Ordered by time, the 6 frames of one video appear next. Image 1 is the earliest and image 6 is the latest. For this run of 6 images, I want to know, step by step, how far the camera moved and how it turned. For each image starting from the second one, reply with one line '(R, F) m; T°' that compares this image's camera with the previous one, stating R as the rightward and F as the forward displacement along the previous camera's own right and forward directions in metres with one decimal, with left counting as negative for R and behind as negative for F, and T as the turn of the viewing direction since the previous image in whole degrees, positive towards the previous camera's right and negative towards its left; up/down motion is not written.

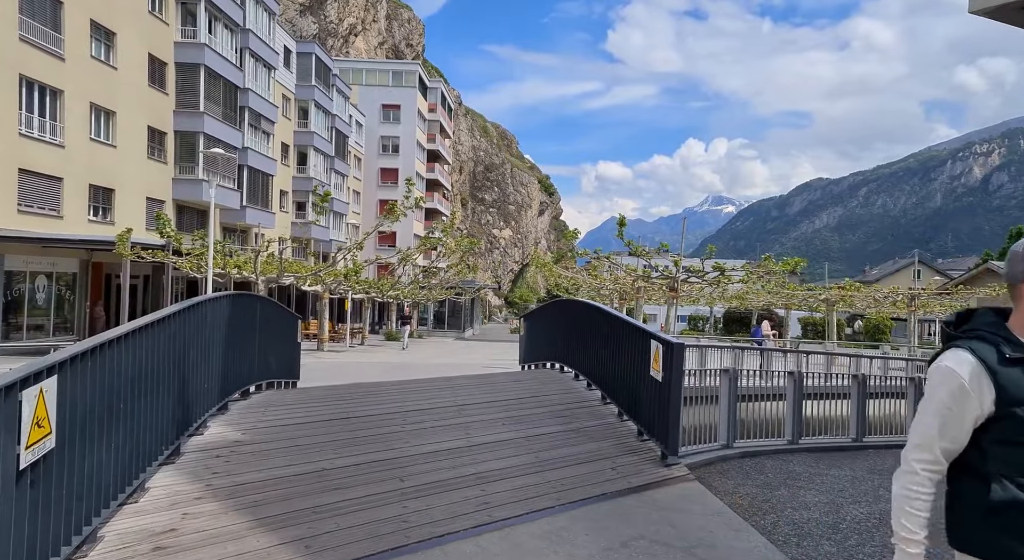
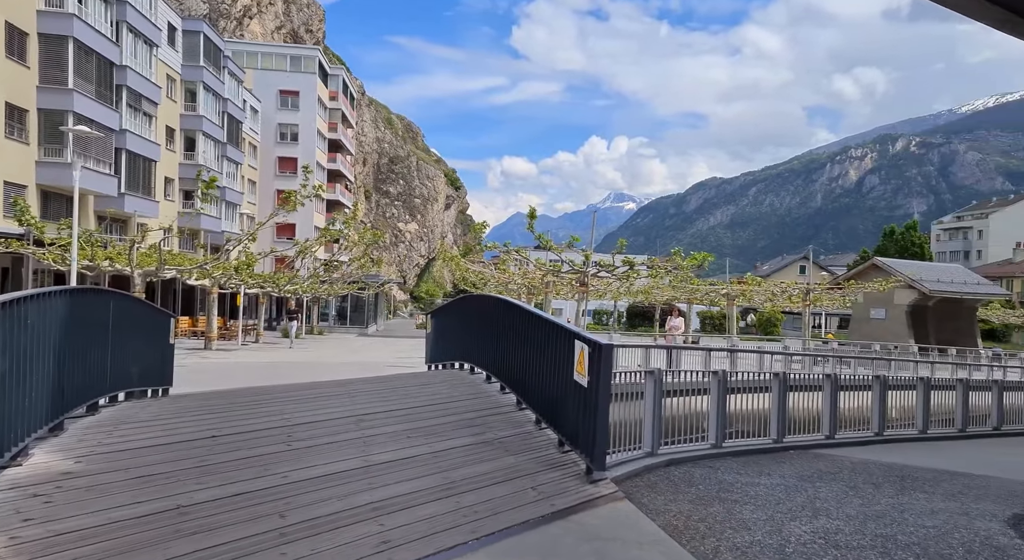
(0.0, +0.7) m; +9°
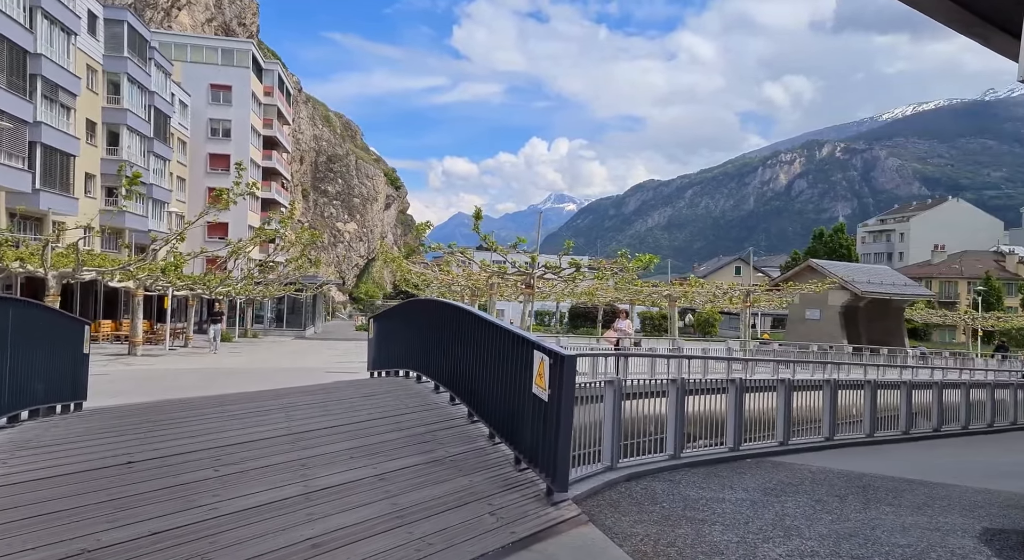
(-0.1, +0.3) m; +5°
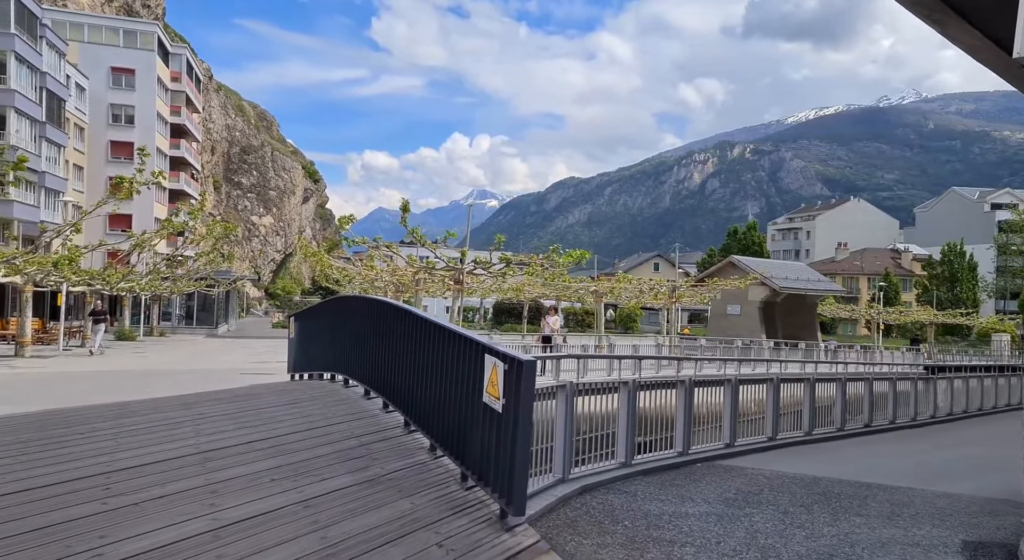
(-0.2, +0.5) m; +7°
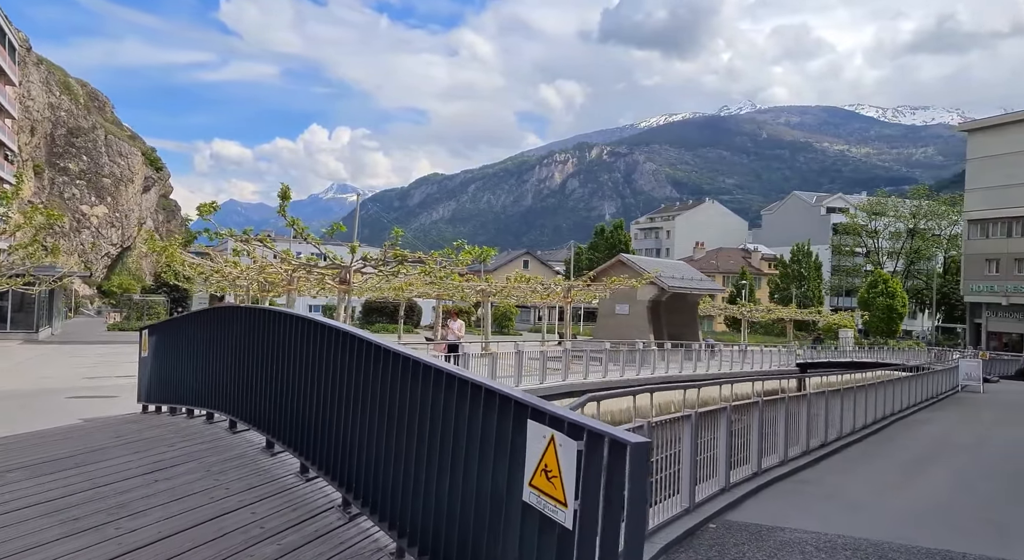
(-0.8, +1.5) m; +12°
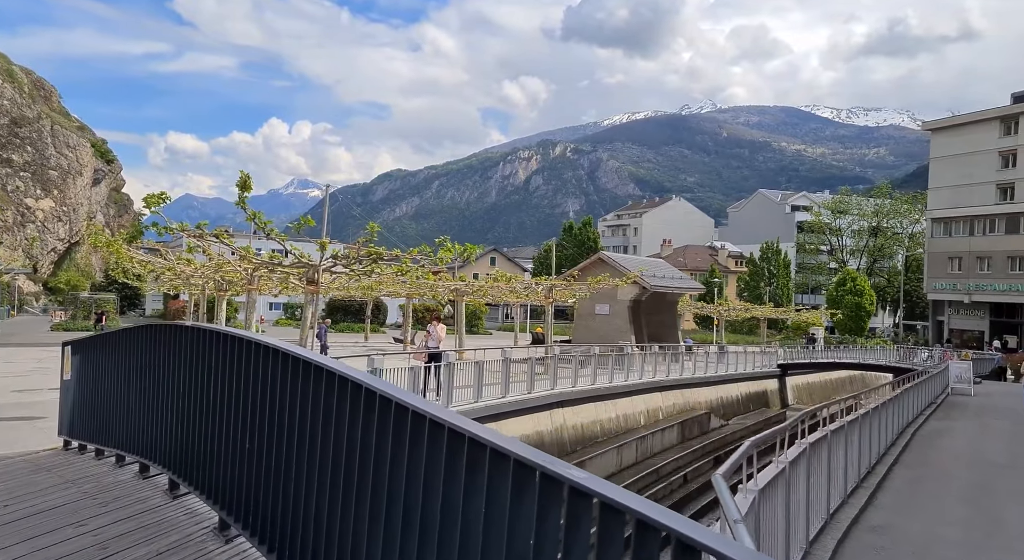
(-0.5, +1.0) m; +3°
